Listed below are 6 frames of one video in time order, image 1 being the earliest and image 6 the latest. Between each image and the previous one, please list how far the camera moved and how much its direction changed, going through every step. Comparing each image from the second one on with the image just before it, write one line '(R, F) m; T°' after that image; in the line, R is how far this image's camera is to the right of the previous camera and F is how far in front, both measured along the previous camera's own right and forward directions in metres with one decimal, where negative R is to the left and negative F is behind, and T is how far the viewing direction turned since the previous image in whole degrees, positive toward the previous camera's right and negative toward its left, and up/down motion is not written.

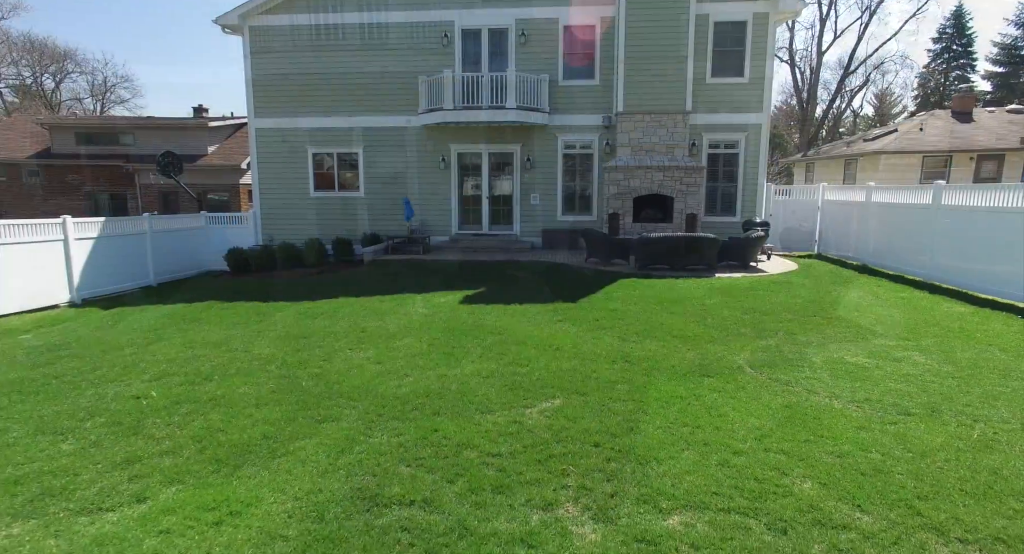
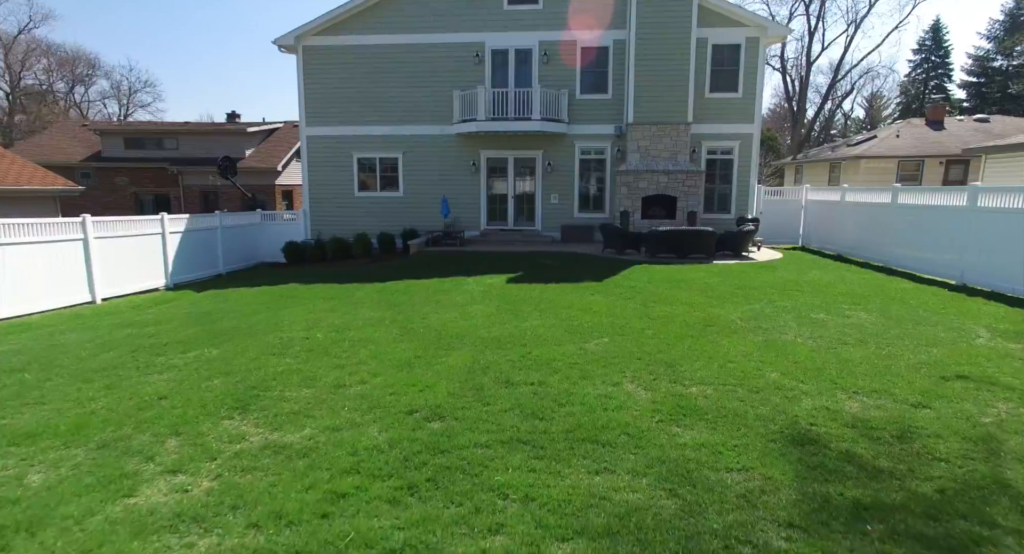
(-0.8, -2.1) m; 0°
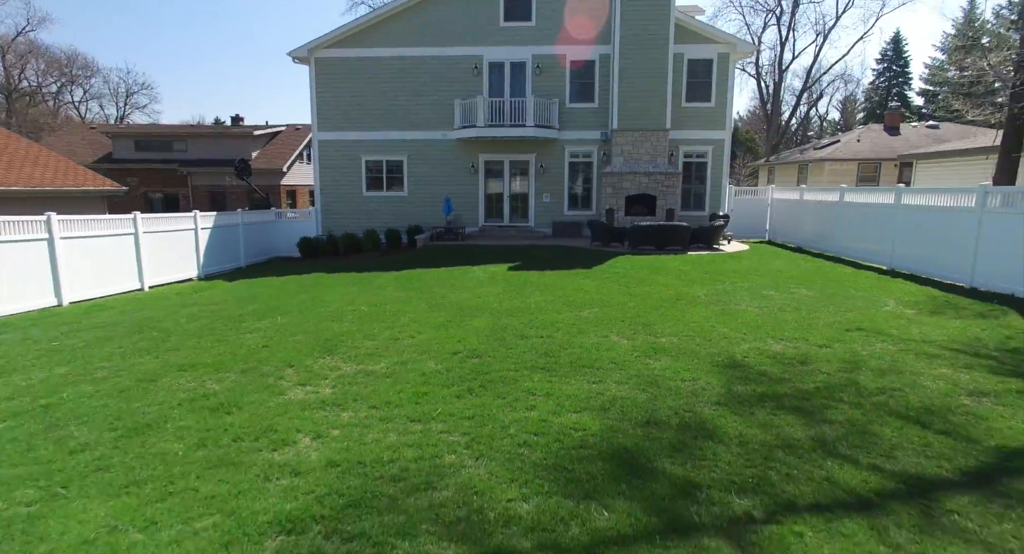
(-0.4, -1.7) m; +1°
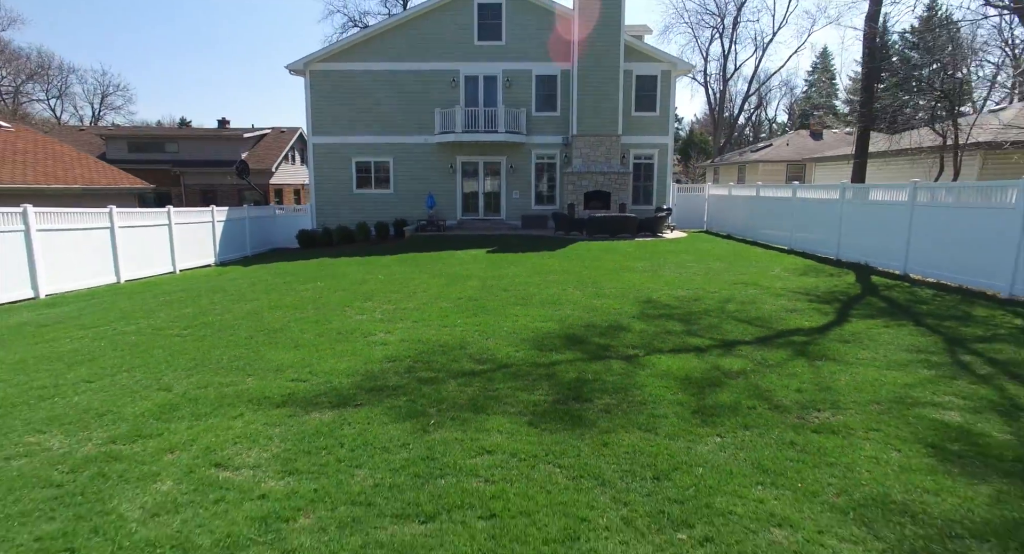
(-0.3, -2.7) m; +3°
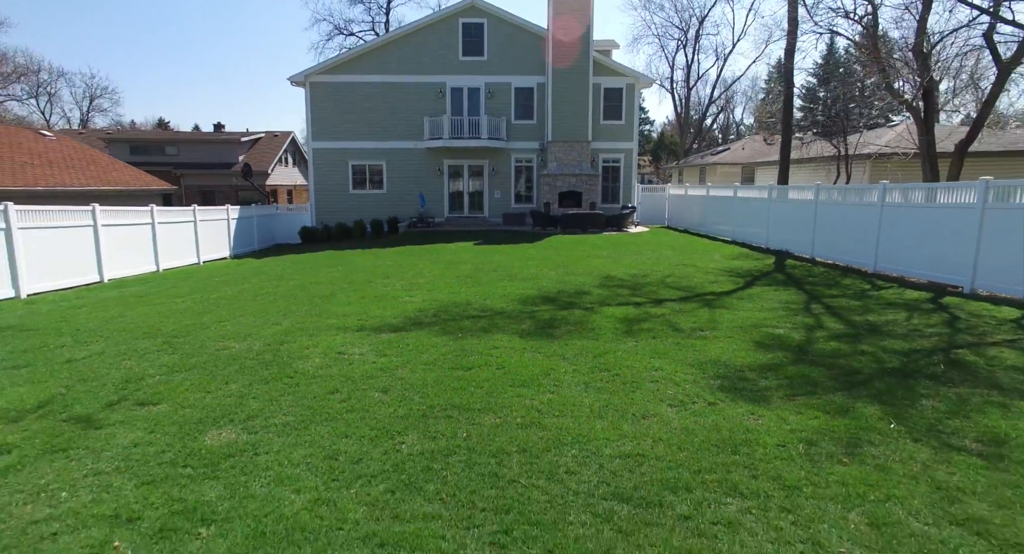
(-0.2, -2.3) m; +2°
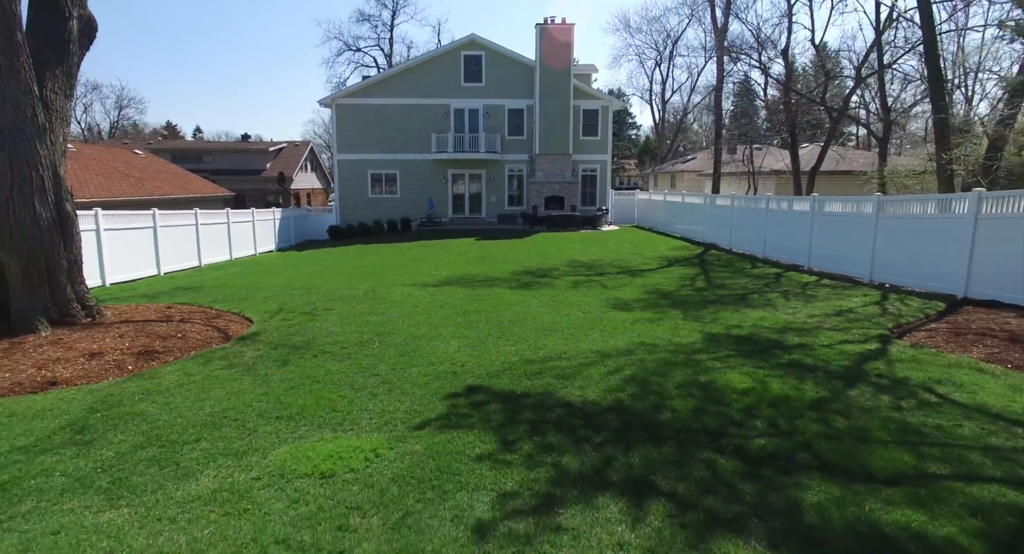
(0.0, -4.2) m; +1°
